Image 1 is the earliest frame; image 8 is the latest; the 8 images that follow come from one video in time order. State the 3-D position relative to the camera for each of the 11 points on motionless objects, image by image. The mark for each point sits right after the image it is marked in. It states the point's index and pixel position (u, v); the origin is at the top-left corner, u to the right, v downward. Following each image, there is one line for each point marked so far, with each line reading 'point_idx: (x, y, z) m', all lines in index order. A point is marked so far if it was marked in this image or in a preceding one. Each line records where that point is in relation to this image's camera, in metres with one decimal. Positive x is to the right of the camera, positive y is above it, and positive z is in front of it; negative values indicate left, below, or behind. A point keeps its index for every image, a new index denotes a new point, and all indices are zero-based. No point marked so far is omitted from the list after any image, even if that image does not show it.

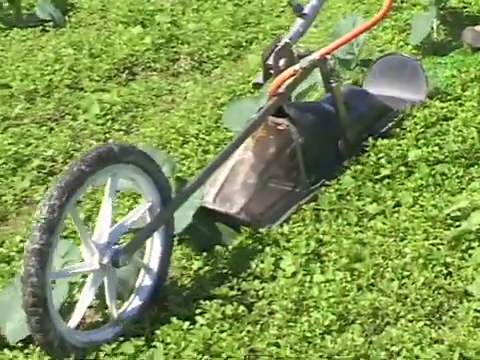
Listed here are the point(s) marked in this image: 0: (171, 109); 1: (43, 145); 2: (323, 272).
0: (-0.2, +0.2, +4.2) m
1: (-0.5, +0.1, +4.0) m
2: (+0.2, -0.2, +3.2) m
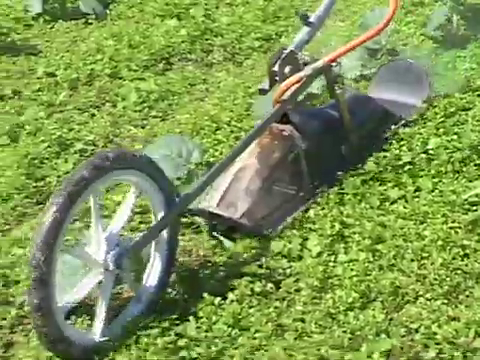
0: (-0.1, +0.3, +4.4) m
1: (-0.4, +0.2, +4.2) m
2: (+0.2, -0.2, +3.4) m
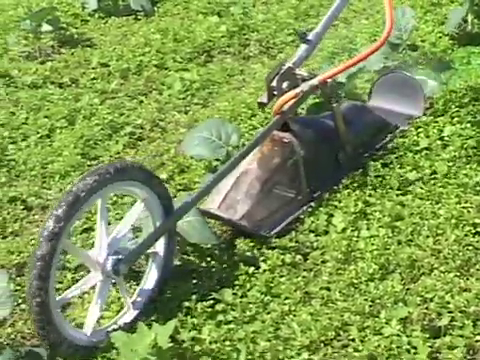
0: (0.0, +0.3, +4.7) m
1: (-0.3, +0.2, +4.5) m
2: (+0.3, -0.1, +3.8) m
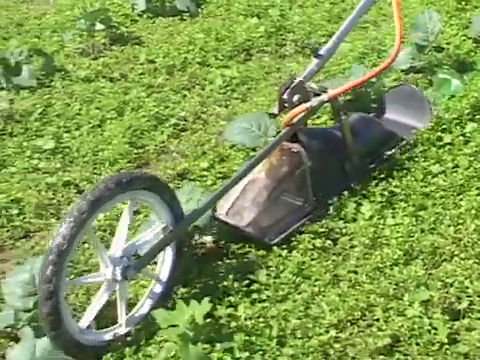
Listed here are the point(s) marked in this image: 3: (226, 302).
0: (+0.1, +0.3, +5.0) m
1: (-0.2, +0.2, +4.8) m
2: (+0.4, -0.1, +4.0) m
3: (0.0, -0.3, +3.7) m
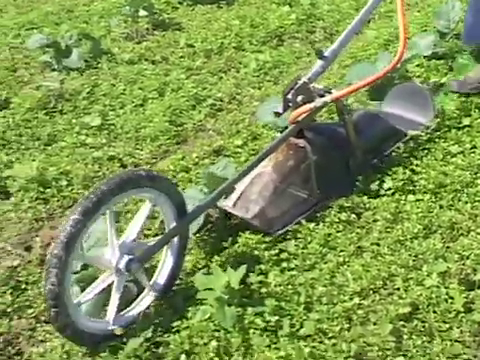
0: (+0.2, +0.4, +5.3) m
1: (-0.1, +0.3, +5.1) m
2: (+0.5, 0.0, +4.3) m
3: (0.0, -0.2, +4.0) m
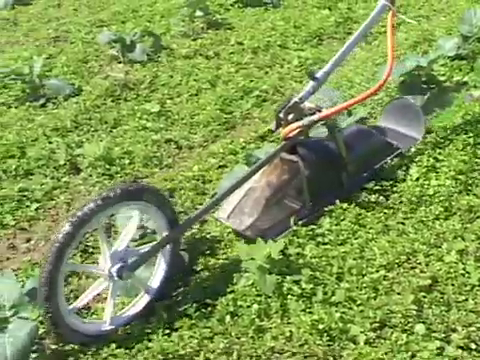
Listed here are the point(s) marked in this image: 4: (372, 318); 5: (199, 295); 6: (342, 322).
0: (+0.4, +0.4, +5.8) m
1: (+0.1, +0.4, +5.6) m
2: (+0.6, 0.0, +4.8) m
3: (+0.2, -0.2, +4.5) m
4: (+0.4, -0.4, +4.1) m
5: (-0.1, -0.3, +4.3) m
6: (+0.3, -0.4, +4.0) m
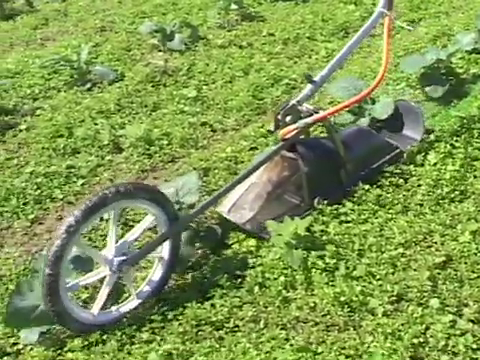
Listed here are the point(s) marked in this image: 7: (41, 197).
0: (+0.5, +0.5, +6.1) m
1: (+0.2, +0.4, +5.9) m
2: (+0.7, +0.1, +5.1) m
3: (+0.3, -0.1, +4.8) m
4: (+0.4, -0.3, +4.4) m
5: (0.0, -0.3, +4.6) m
6: (+0.4, -0.3, +4.4) m
7: (-0.7, -0.1, +5.0) m
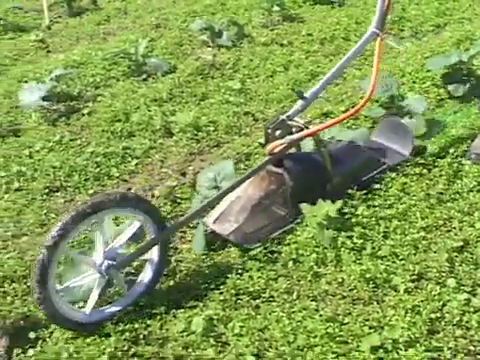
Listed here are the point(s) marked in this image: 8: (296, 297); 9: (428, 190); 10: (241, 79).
0: (+0.7, +0.5, +6.6) m
1: (+0.4, +0.5, +6.4) m
2: (+0.9, +0.1, +5.6) m
3: (+0.4, -0.1, +5.3) m
4: (+0.6, -0.3, +4.9) m
5: (+0.1, -0.2, +5.1) m
6: (+0.5, -0.3, +4.9) m
7: (-0.5, 0.0, +5.5) m
8: (+0.2, -0.4, +4.8) m
9: (+0.7, 0.0, +5.4) m
10: (0.0, +0.4, +6.4) m
